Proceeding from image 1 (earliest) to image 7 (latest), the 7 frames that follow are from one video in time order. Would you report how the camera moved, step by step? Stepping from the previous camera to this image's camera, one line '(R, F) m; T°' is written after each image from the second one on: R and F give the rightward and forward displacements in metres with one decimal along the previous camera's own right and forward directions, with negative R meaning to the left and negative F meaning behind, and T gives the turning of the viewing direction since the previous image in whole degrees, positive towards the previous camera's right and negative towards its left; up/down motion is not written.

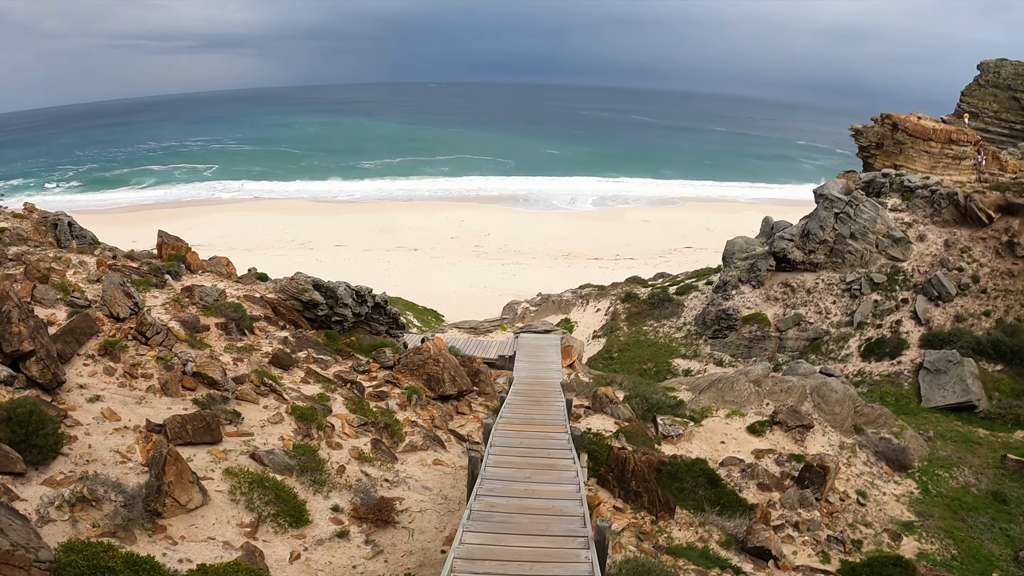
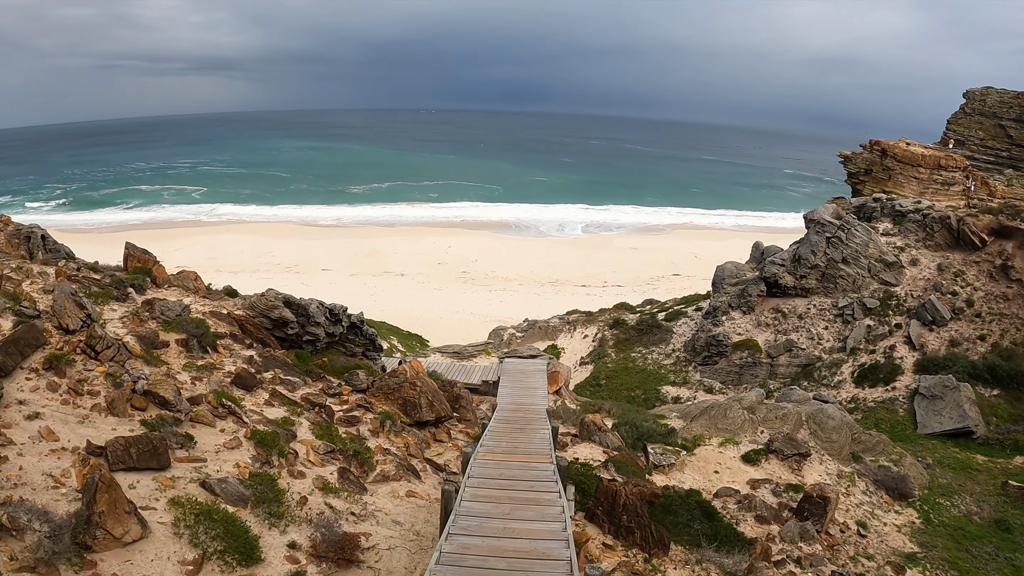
(+0.1, +0.5) m; +1°
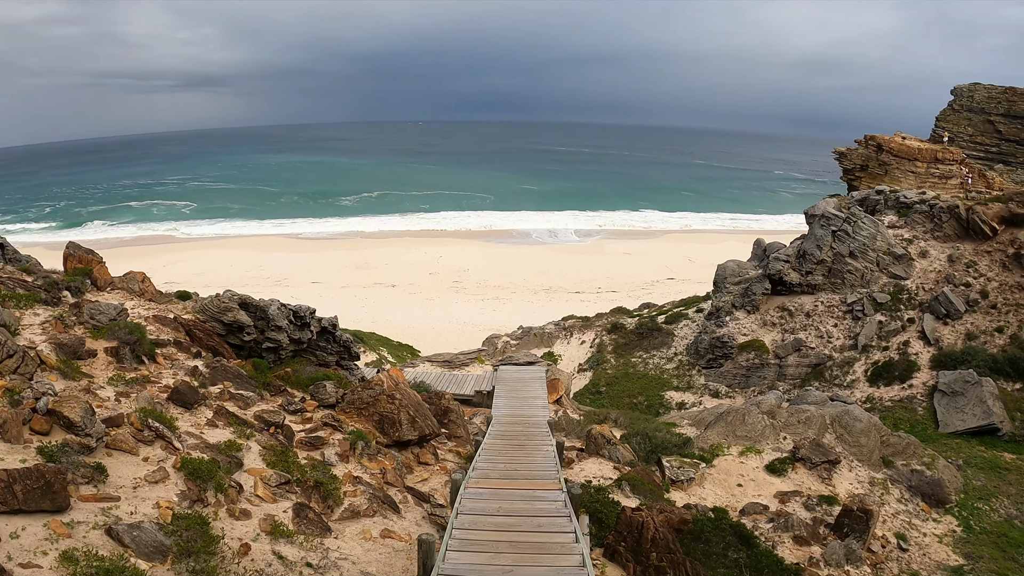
(0.0, +1.3) m; +1°
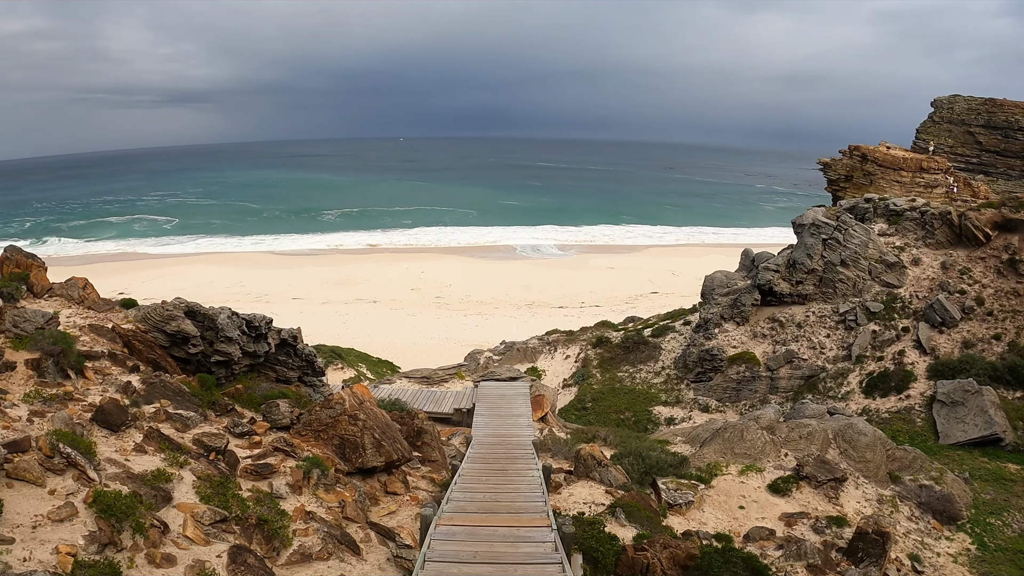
(+0.1, +0.8) m; +2°
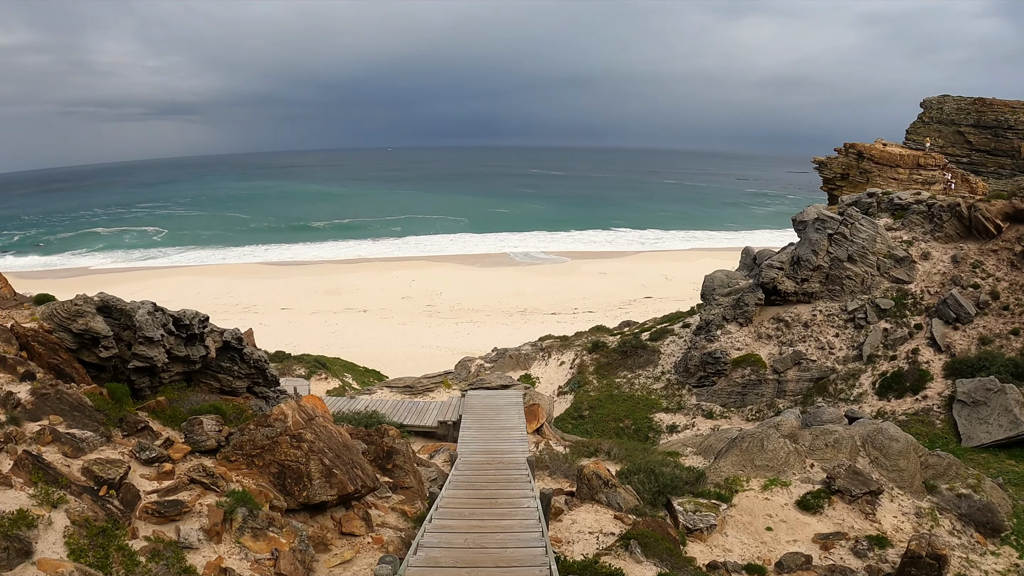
(0.0, +1.3) m; +1°
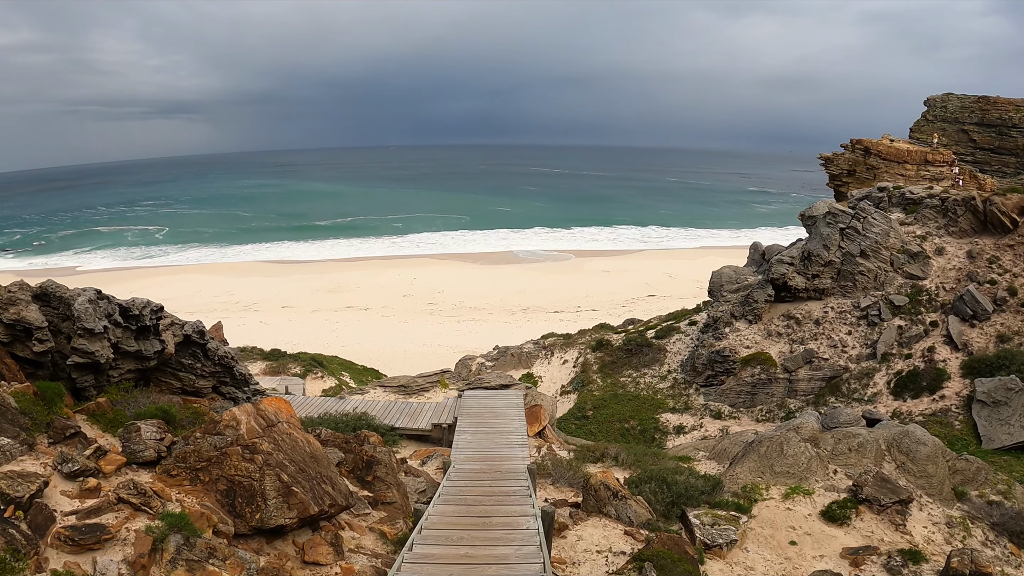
(0.0, +0.8) m; 0°
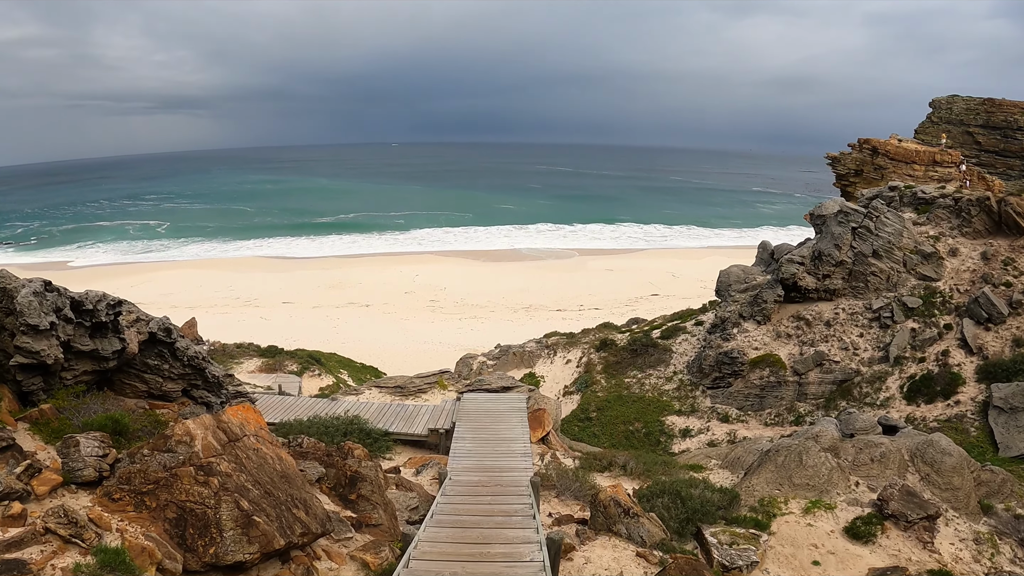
(0.0, +0.6) m; 0°
